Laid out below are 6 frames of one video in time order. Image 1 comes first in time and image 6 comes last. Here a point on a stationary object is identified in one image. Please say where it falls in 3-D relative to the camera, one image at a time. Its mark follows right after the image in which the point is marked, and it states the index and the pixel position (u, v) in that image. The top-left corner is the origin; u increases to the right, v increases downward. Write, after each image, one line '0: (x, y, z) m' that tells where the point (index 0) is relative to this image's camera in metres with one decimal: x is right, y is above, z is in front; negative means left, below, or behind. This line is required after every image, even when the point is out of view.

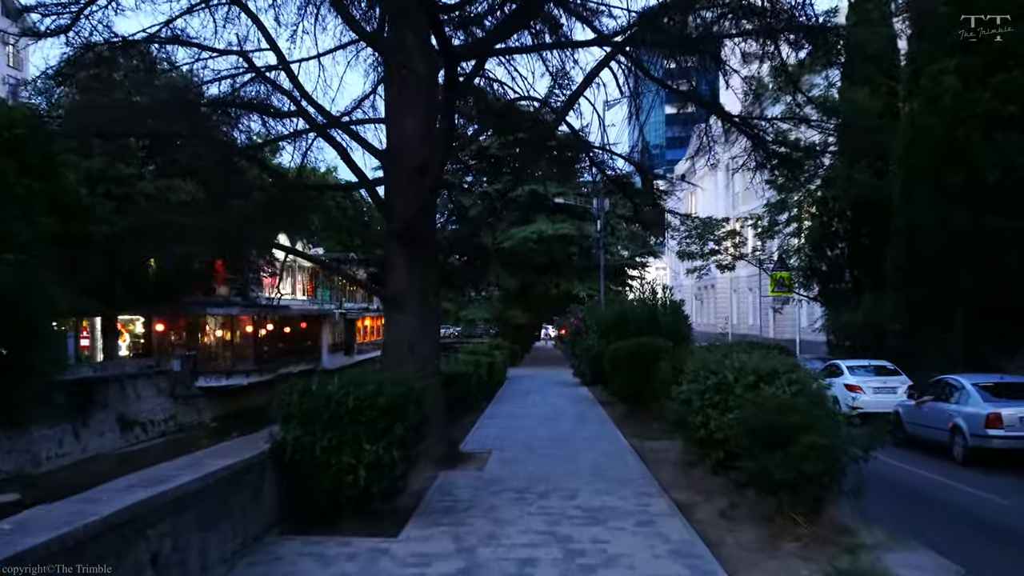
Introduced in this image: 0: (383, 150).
0: (-1.4, +1.5, +11.4) m
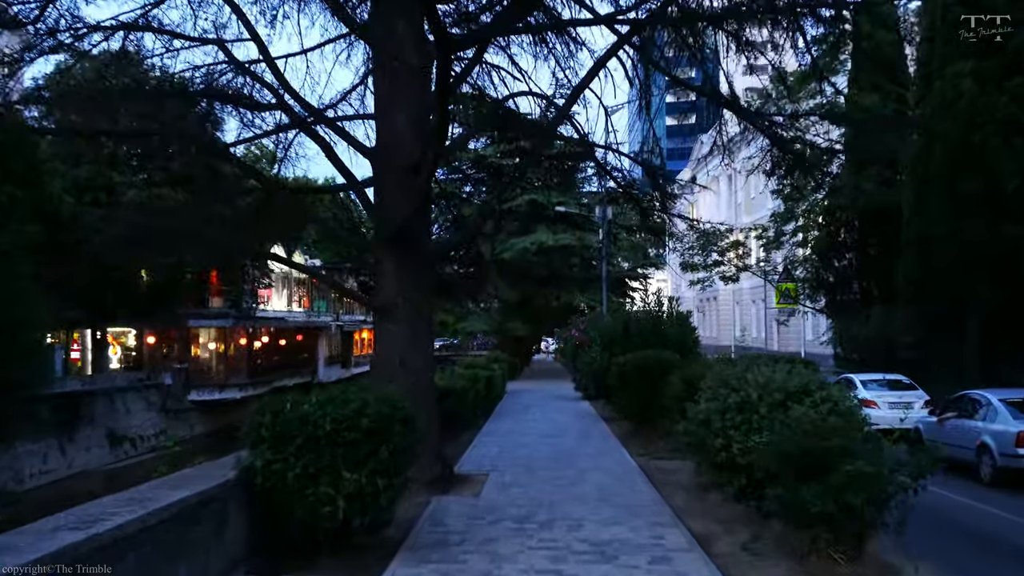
0: (-1.4, +1.4, +10.6) m
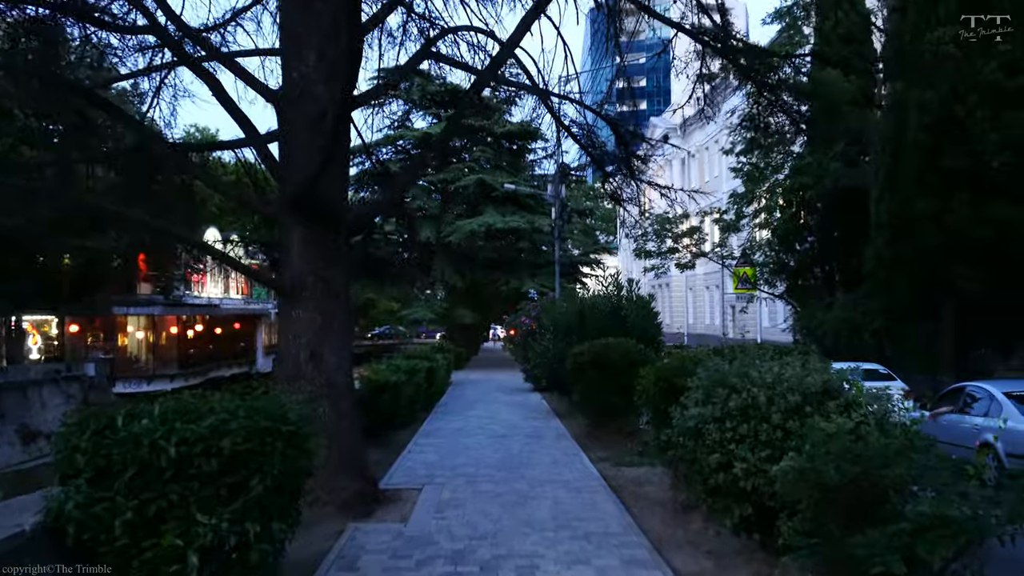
0: (-2.0, +1.6, +8.6) m
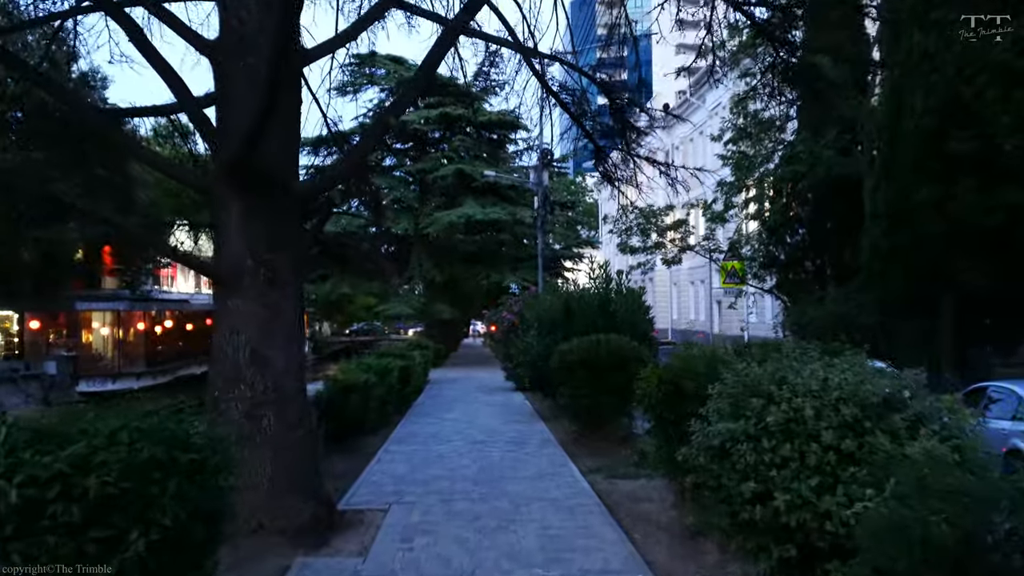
0: (-2.1, +1.7, +7.3) m
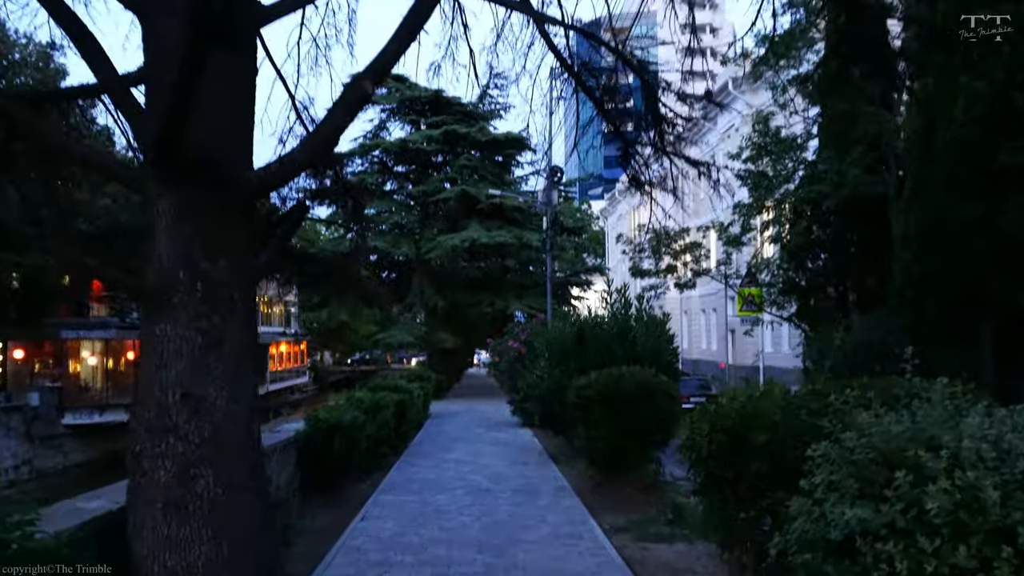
0: (-2.0, +1.6, +5.7) m
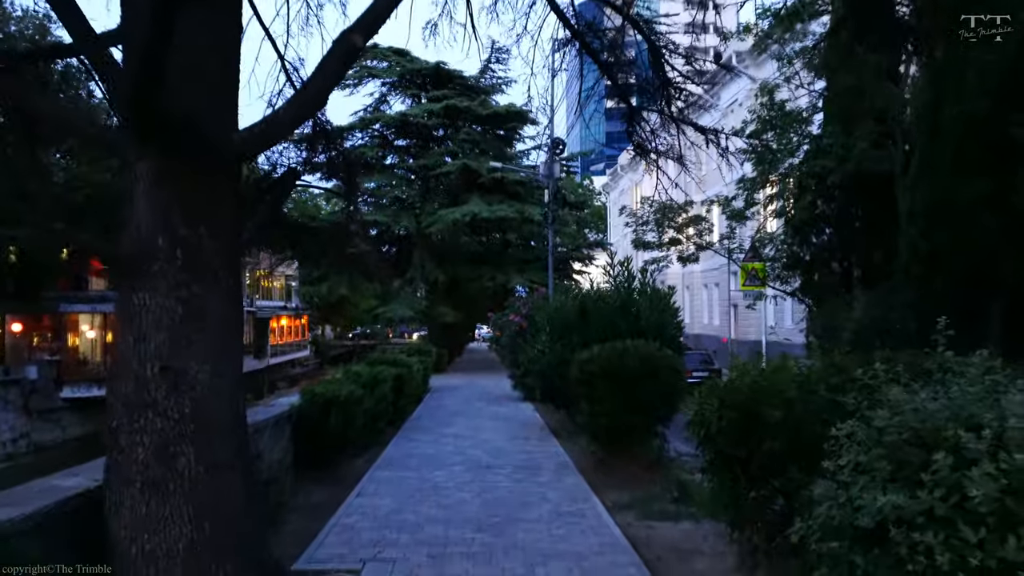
0: (-2.0, +1.8, +5.4) m
